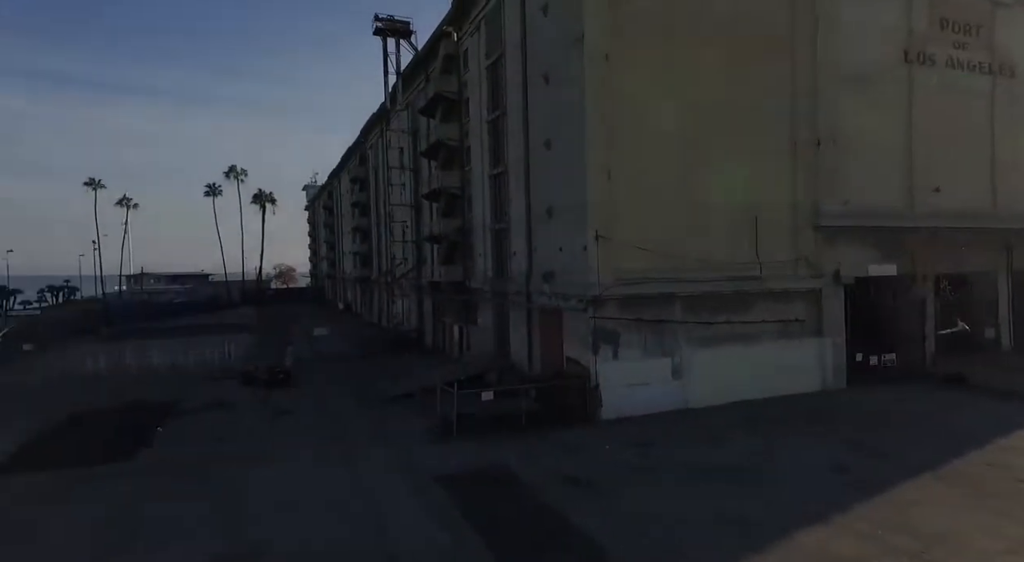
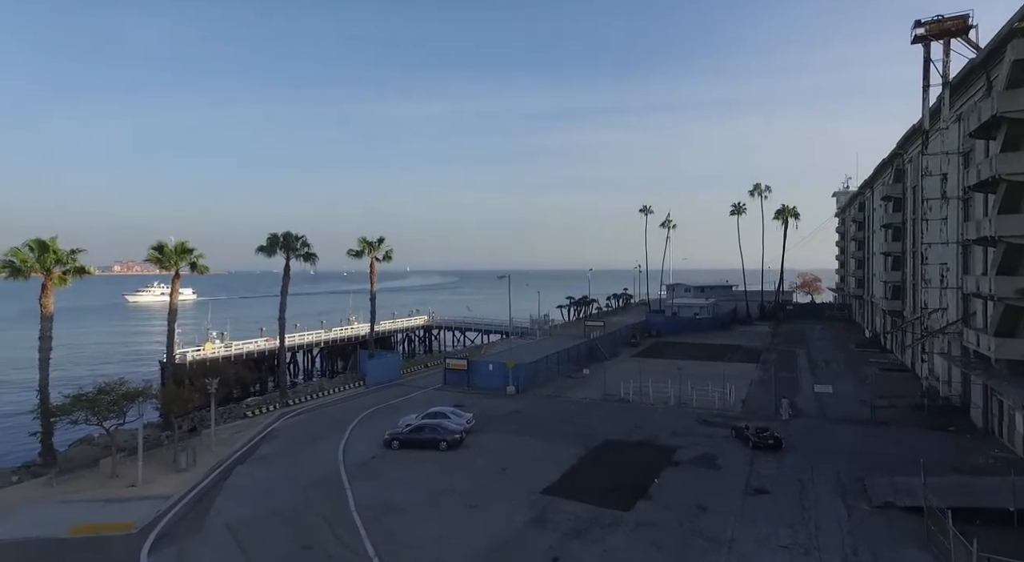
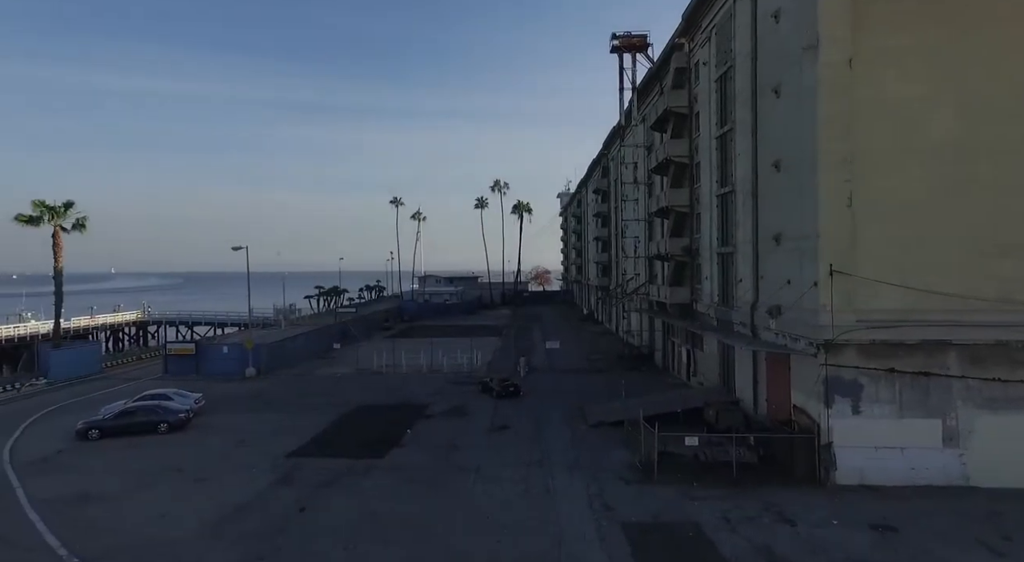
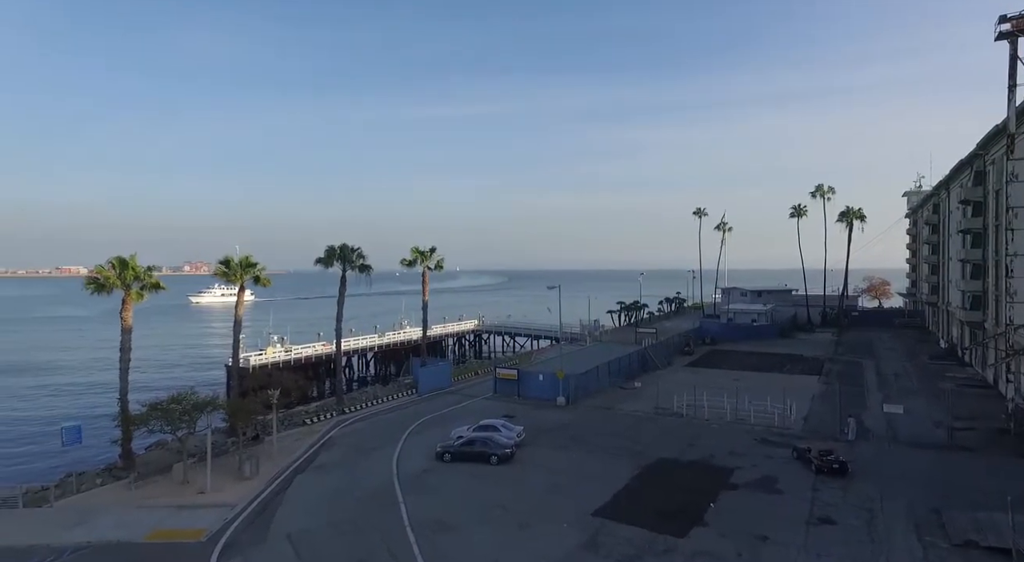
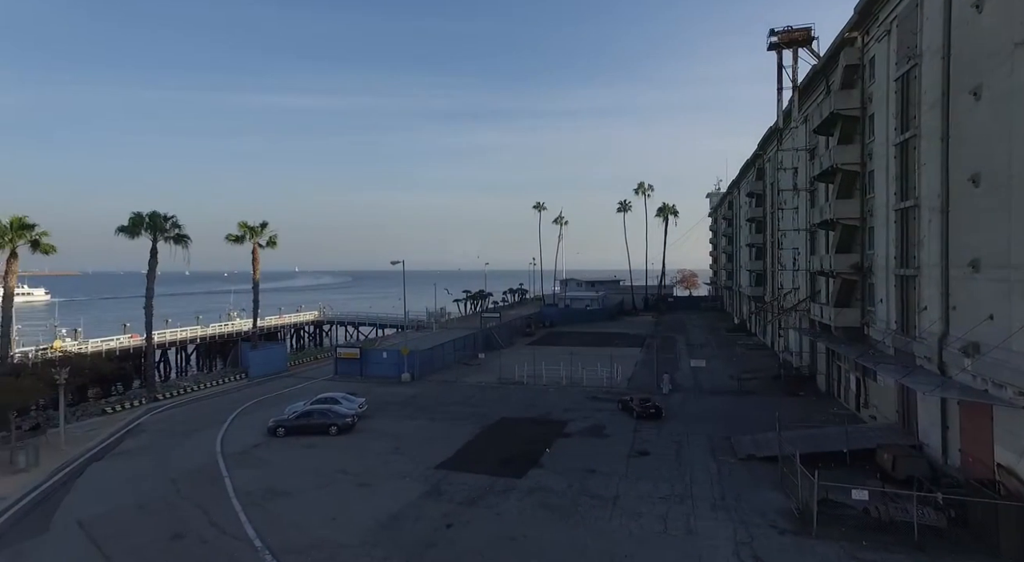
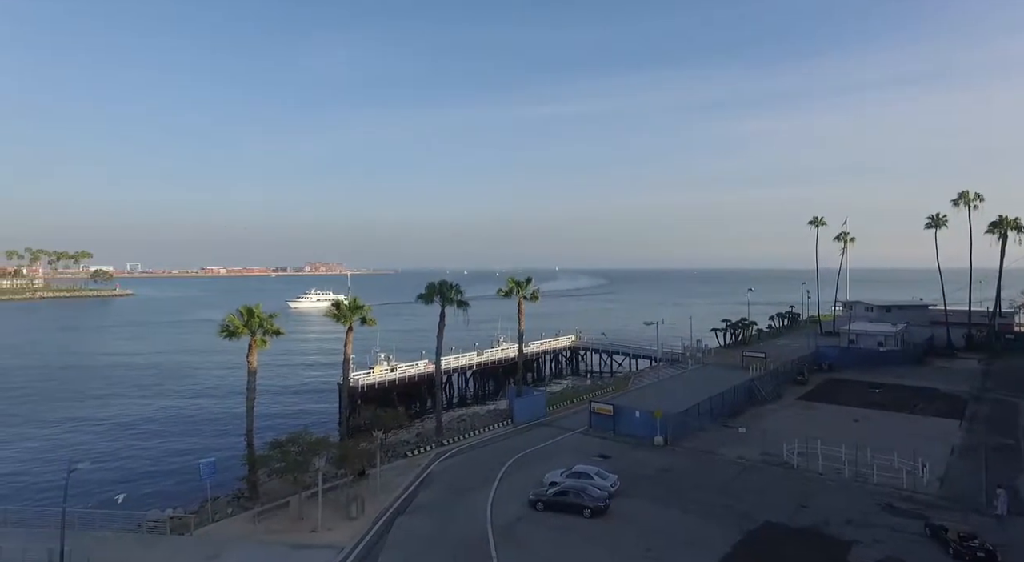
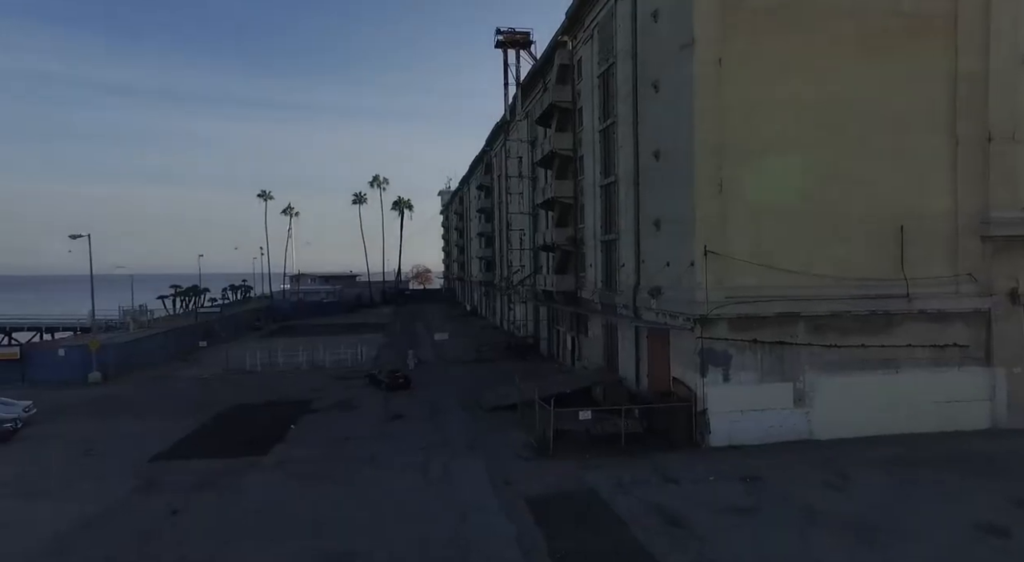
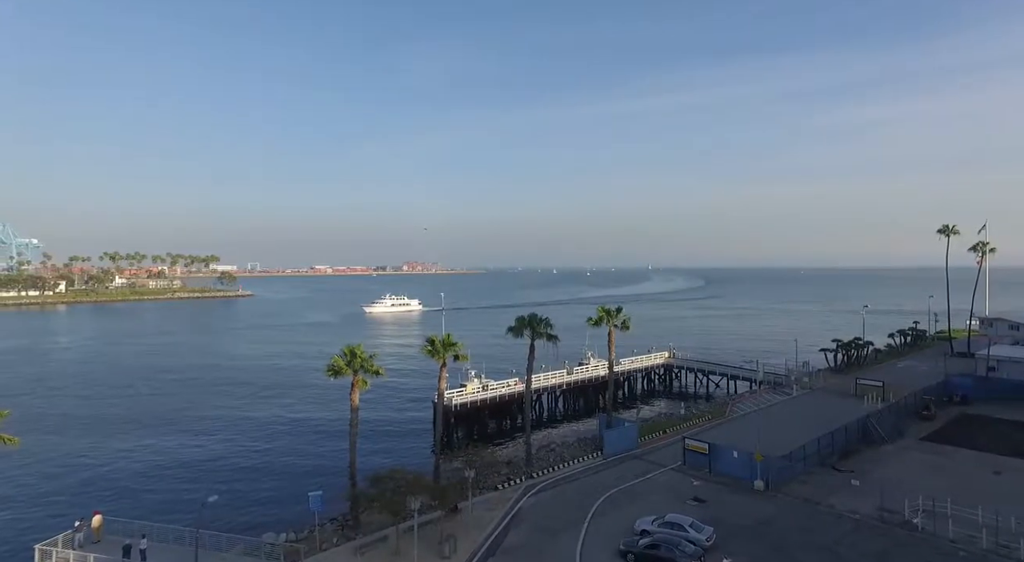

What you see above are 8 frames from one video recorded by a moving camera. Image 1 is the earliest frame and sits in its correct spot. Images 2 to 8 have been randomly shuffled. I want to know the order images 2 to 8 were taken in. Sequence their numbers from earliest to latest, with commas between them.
7, 3, 5, 2, 4, 6, 8
